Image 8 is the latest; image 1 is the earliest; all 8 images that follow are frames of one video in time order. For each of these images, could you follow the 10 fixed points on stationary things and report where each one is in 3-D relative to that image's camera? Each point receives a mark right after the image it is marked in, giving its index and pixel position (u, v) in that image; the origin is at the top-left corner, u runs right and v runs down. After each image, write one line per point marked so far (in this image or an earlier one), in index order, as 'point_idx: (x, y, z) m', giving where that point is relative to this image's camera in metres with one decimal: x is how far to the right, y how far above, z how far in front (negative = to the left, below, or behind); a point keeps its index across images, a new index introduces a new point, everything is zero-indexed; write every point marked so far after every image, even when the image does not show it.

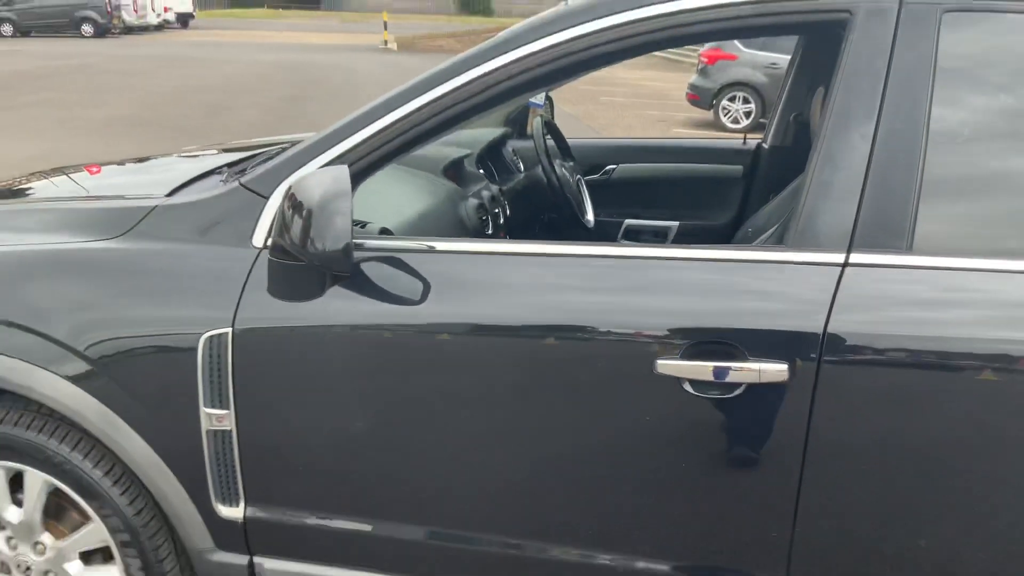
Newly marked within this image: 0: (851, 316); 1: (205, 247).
0: (+0.5, 0.0, +1.5) m
1: (-0.6, +0.1, +1.9) m
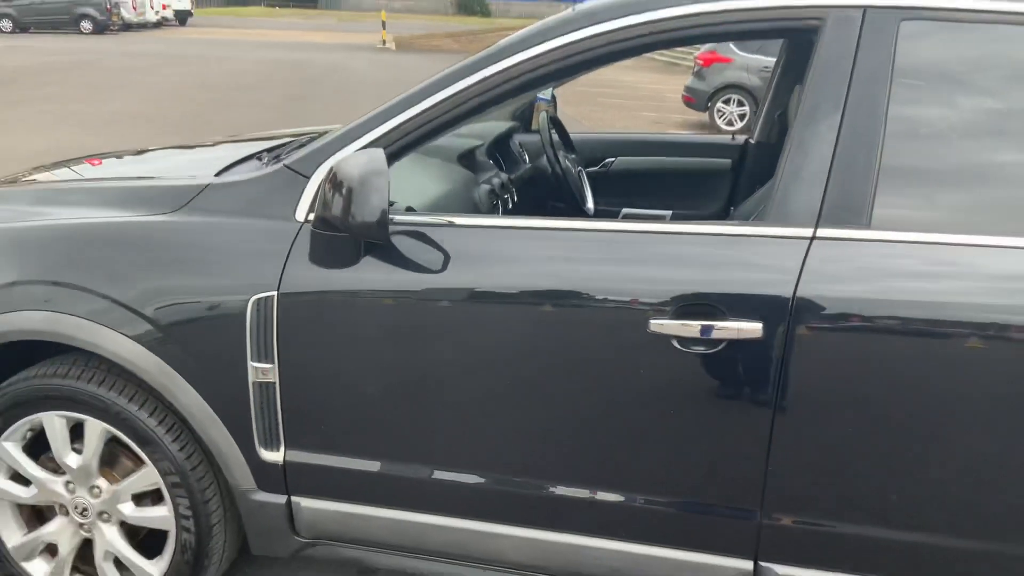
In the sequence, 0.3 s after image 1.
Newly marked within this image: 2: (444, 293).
0: (+0.6, 0.0, +1.8) m
1: (-0.6, +0.1, +2.1) m
2: (-0.1, 0.0, +1.9) m
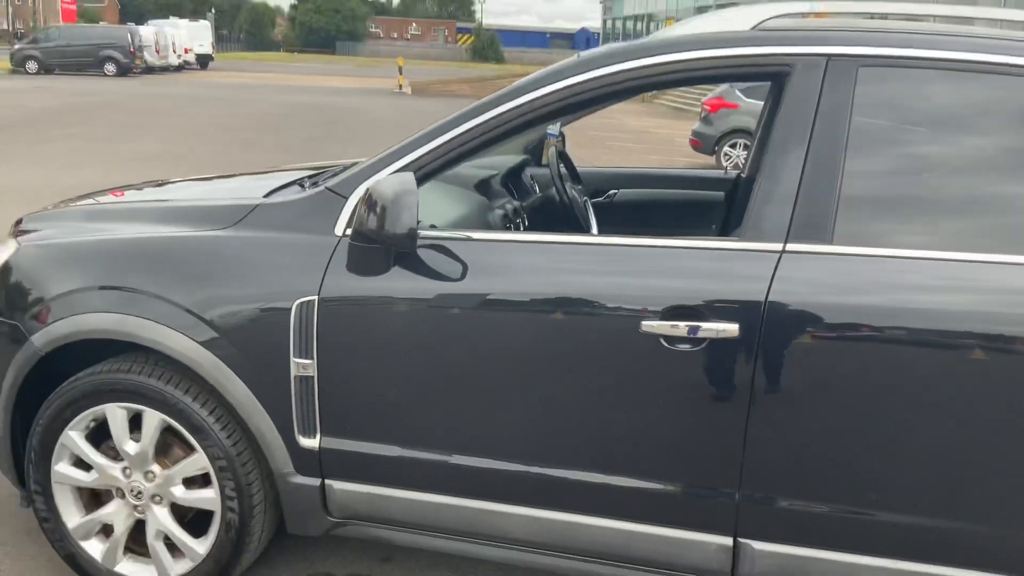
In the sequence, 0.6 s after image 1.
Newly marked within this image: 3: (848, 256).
0: (+0.6, 0.0, +2.1) m
1: (-0.5, +0.1, +2.4) m
2: (-0.1, 0.0, +2.2) m
3: (+0.7, +0.1, +2.1) m
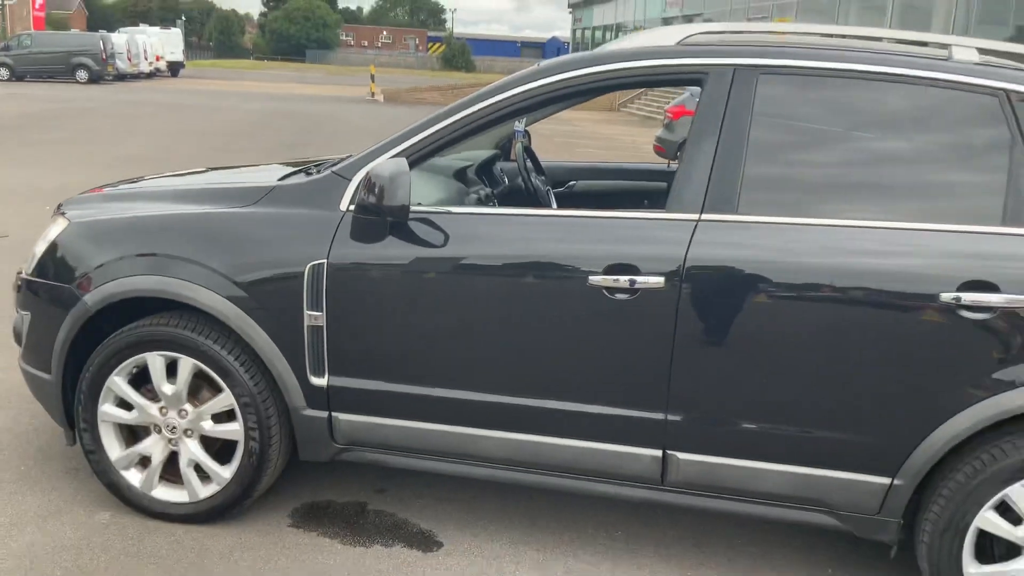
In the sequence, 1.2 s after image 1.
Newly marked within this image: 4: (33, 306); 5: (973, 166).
0: (+0.5, +0.1, +2.6) m
1: (-0.6, +0.2, +2.9) m
2: (-0.2, +0.1, +2.8) m
3: (+0.6, +0.2, +2.6) m
4: (-1.6, -0.1, +3.2) m
5: (+1.2, +0.3, +2.6) m
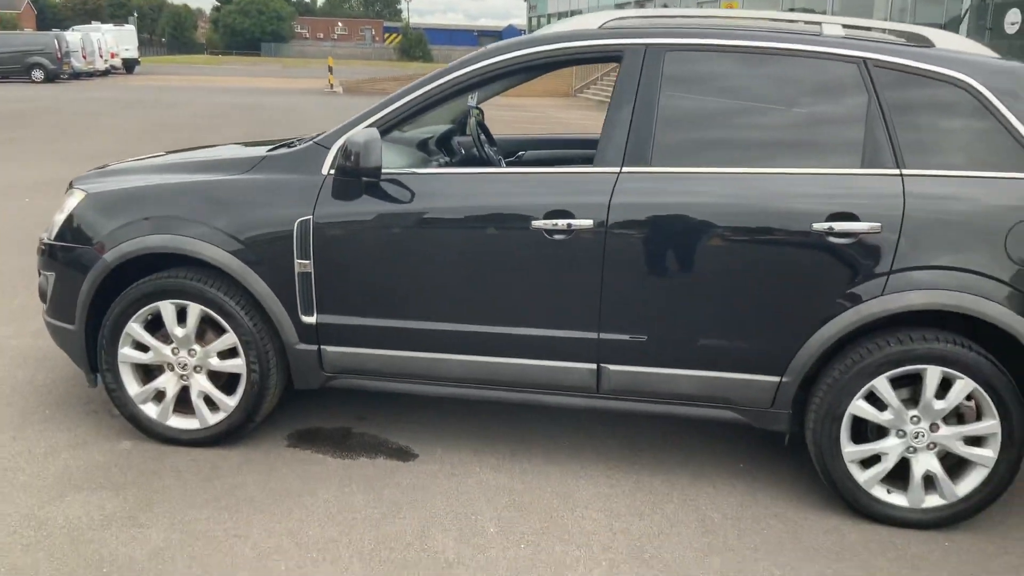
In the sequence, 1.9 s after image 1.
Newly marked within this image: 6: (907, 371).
0: (+0.4, +0.3, +3.2) m
1: (-0.8, +0.4, +3.4) m
2: (-0.3, +0.3, +3.3) m
3: (+0.5, +0.4, +3.2) m
4: (-1.7, +0.1, +3.7) m
5: (+1.1, +0.5, +3.2) m
6: (+1.3, -0.3, +3.1) m
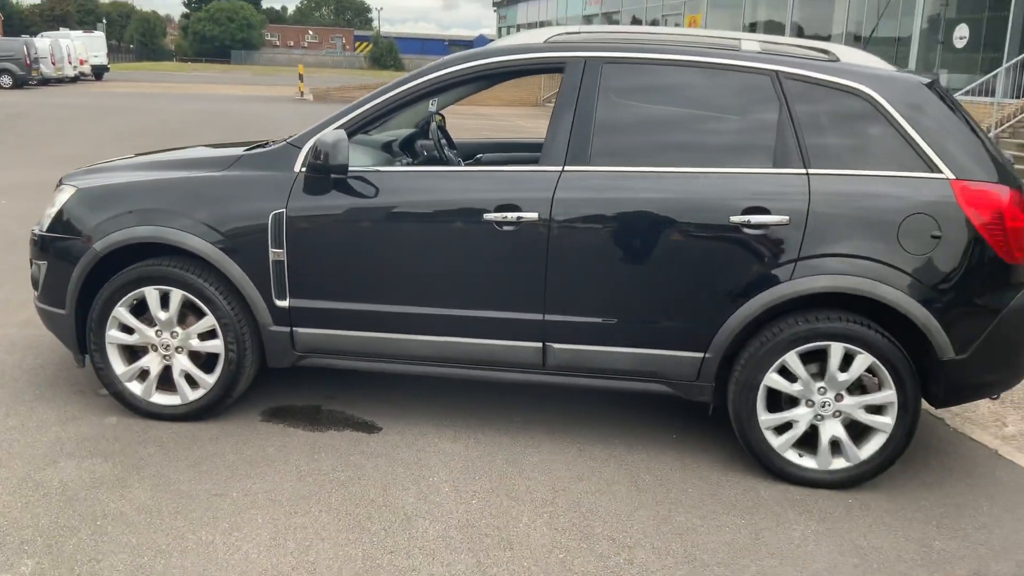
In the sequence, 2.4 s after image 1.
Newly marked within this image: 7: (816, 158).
0: (+0.2, +0.4, +3.6) m
1: (-0.9, +0.4, +3.8) m
2: (-0.5, +0.3, +3.7) m
3: (+0.3, +0.4, +3.6) m
4: (-1.9, +0.1, +4.0) m
5: (+0.9, +0.6, +3.6) m
6: (+1.1, -0.2, +3.5) m
7: (+1.1, +0.5, +3.5) m
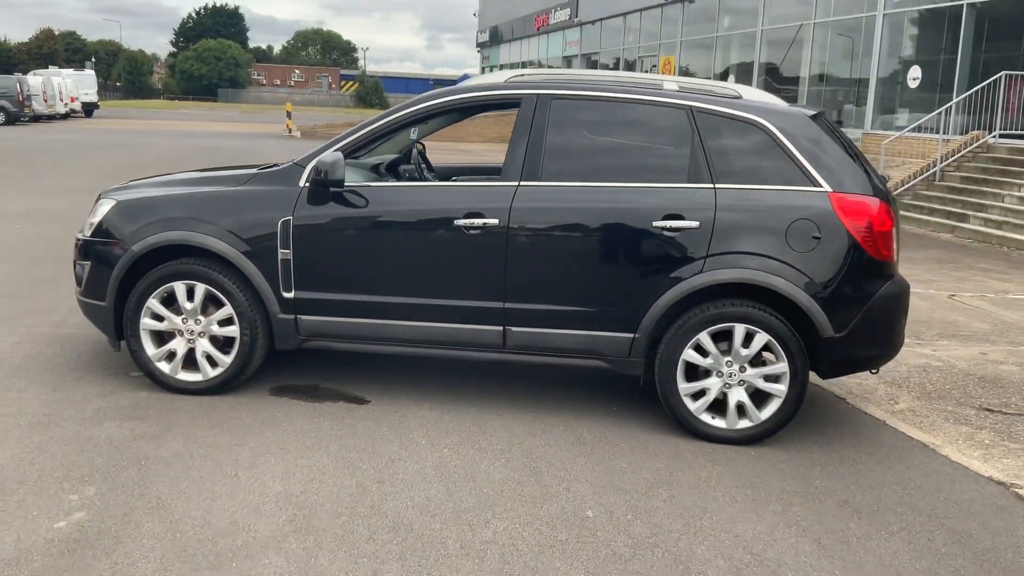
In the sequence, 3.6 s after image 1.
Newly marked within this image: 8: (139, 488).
0: (0.0, +0.4, +4.4) m
1: (-1.1, +0.5, +4.6) m
2: (-0.7, +0.3, +4.5) m
3: (+0.2, +0.5, +4.4) m
4: (-2.1, +0.1, +4.8) m
5: (+0.7, +0.6, +4.4) m
6: (+0.9, -0.2, +4.3) m
7: (+0.9, +0.5, +4.4) m
8: (-1.4, -0.7, +3.6) m
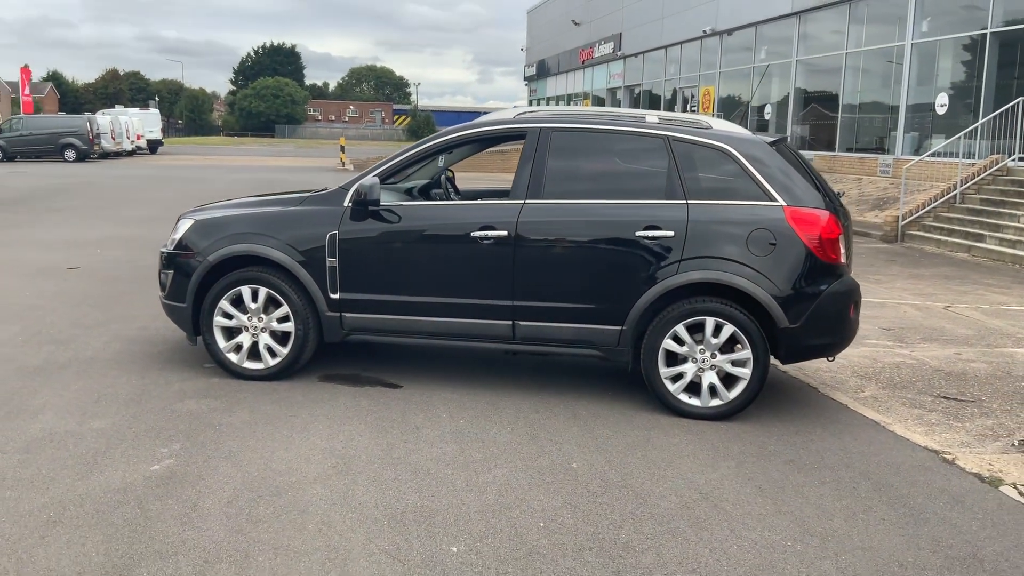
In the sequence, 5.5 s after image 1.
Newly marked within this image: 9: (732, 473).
0: (+0.1, +0.4, +5.3) m
1: (-1.1, +0.5, +5.5) m
2: (-0.6, +0.3, +5.4) m
3: (+0.2, +0.5, +5.3) m
4: (-2.0, +0.1, +5.8) m
5: (+0.8, +0.6, +5.3) m
6: (+1.0, -0.2, +5.1) m
7: (+1.0, +0.5, +5.2) m
8: (-1.4, -0.7, +4.6) m
9: (+1.0, -0.8, +4.4) m
